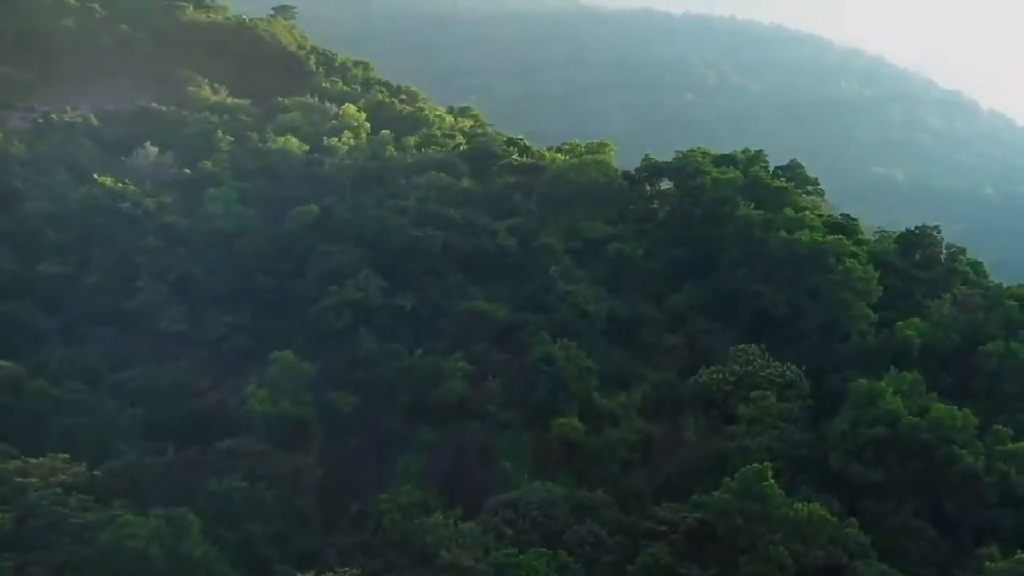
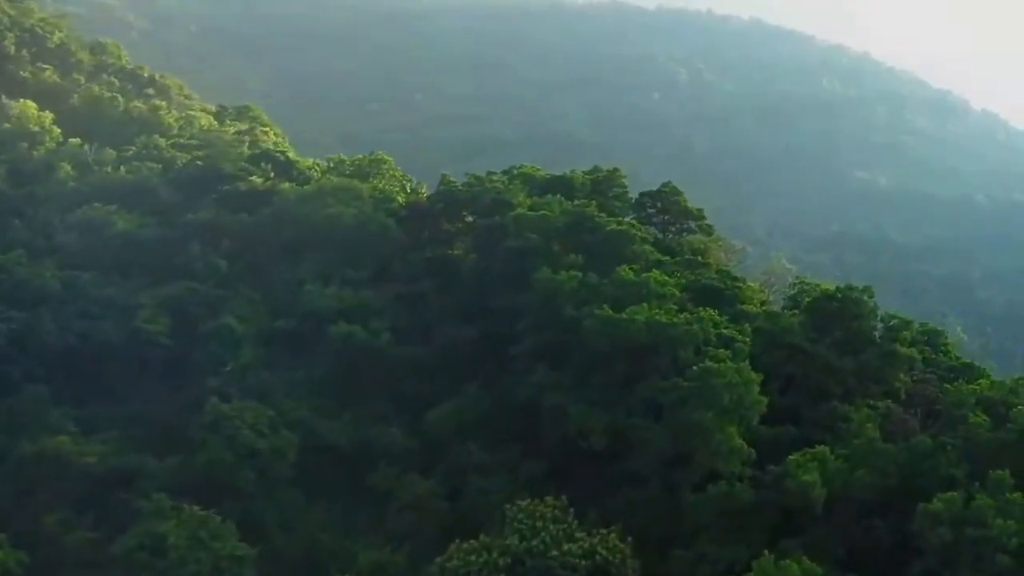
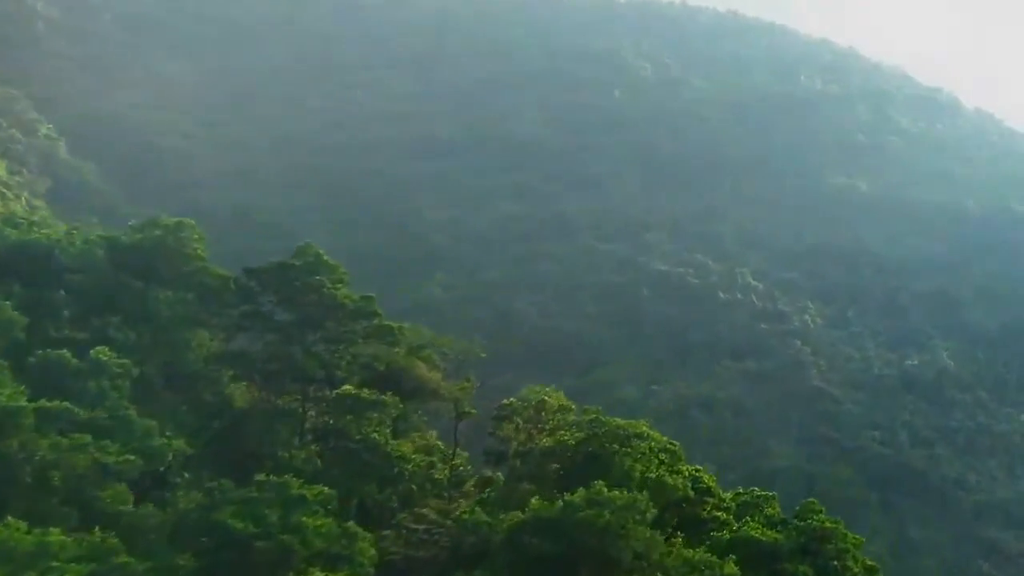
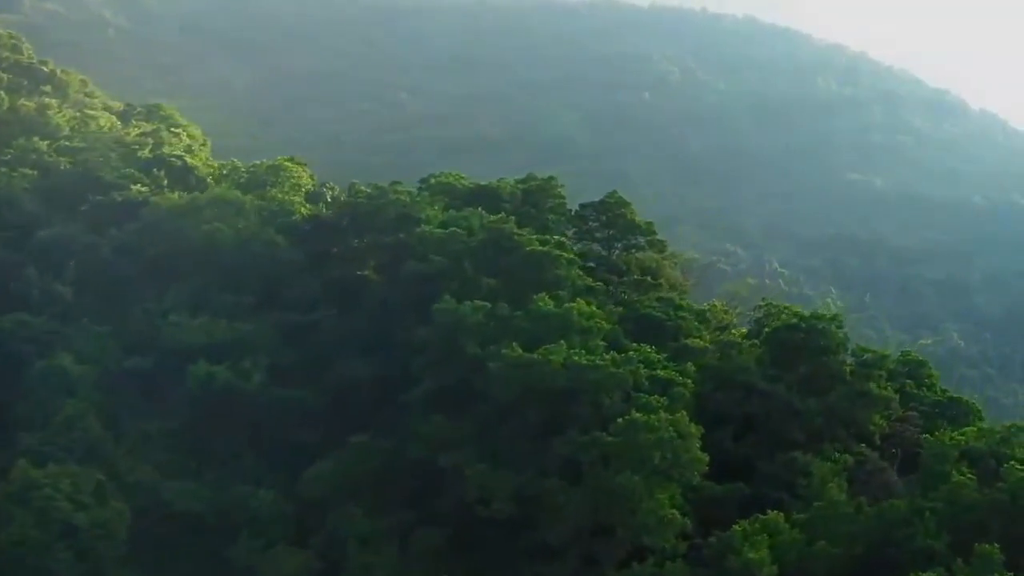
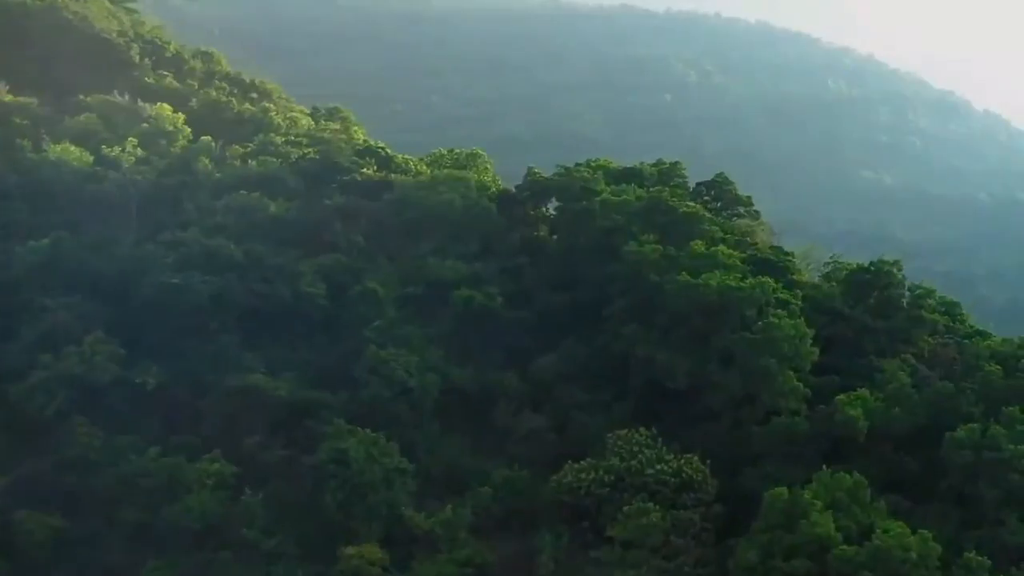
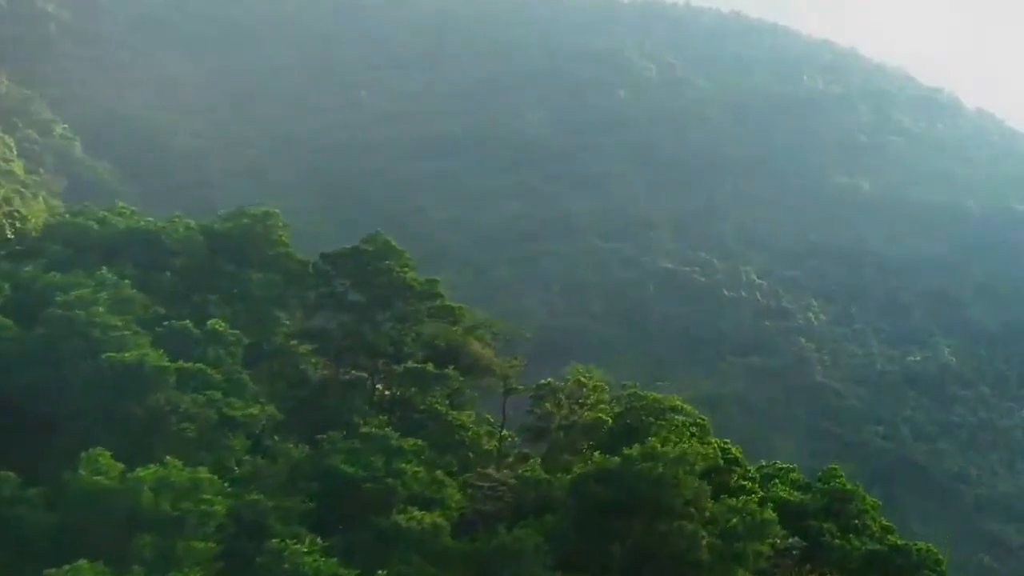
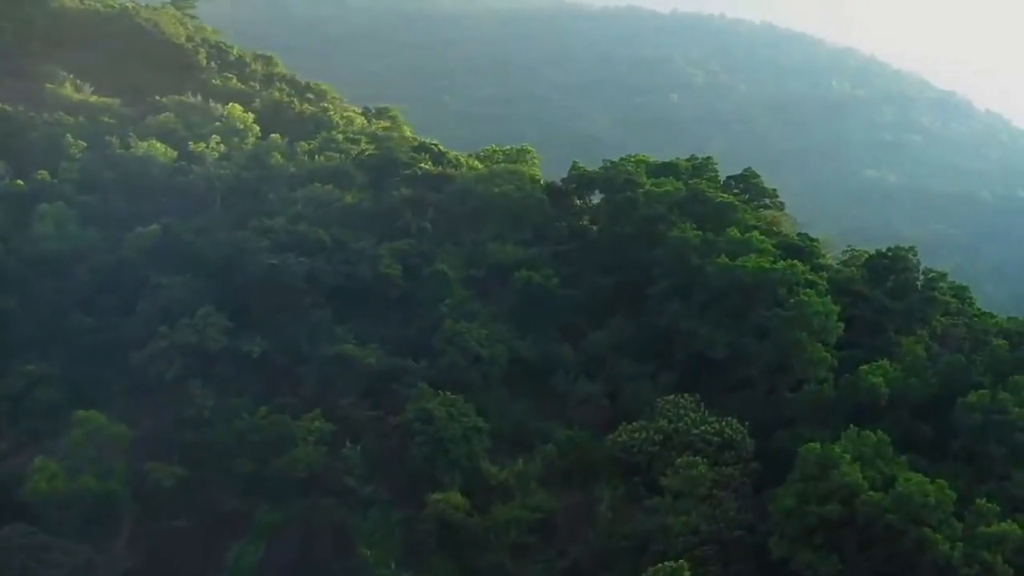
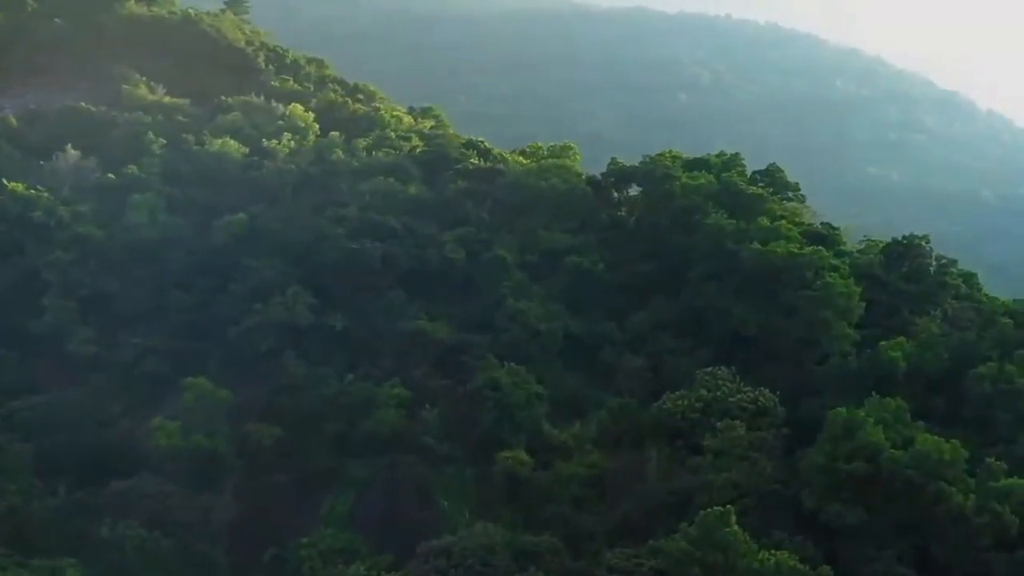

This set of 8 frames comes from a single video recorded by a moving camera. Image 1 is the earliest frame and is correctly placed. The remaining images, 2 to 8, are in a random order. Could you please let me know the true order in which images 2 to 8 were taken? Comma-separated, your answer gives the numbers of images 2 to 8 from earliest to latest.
8, 7, 5, 2, 4, 6, 3
